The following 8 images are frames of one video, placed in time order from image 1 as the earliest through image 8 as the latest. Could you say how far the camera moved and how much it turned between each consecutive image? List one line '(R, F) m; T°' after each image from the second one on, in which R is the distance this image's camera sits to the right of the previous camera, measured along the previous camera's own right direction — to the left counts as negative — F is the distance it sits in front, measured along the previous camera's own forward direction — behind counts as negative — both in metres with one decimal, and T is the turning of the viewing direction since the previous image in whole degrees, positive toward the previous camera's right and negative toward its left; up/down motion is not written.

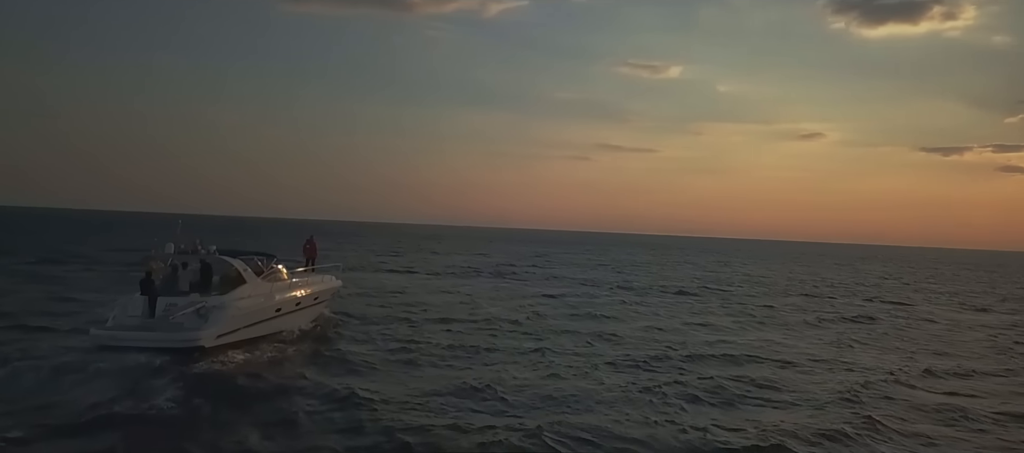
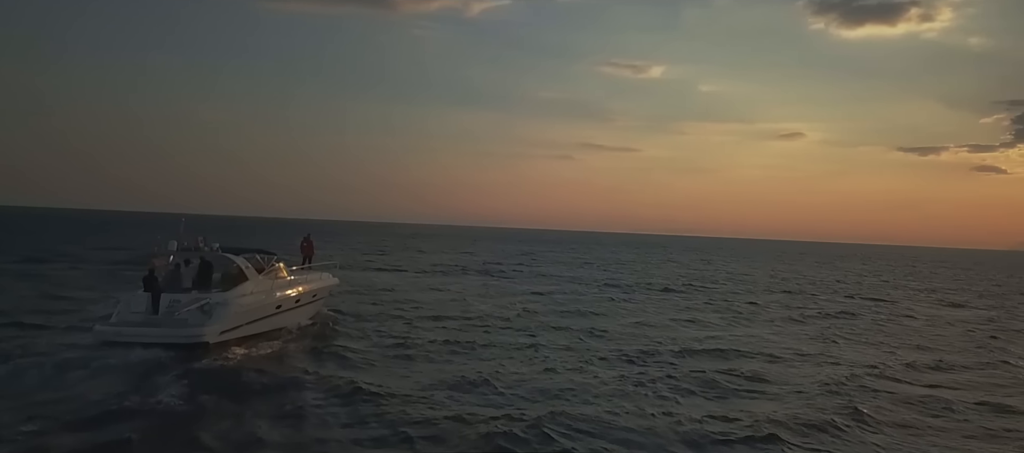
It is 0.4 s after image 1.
(+4.9, -0.5) m; -12°
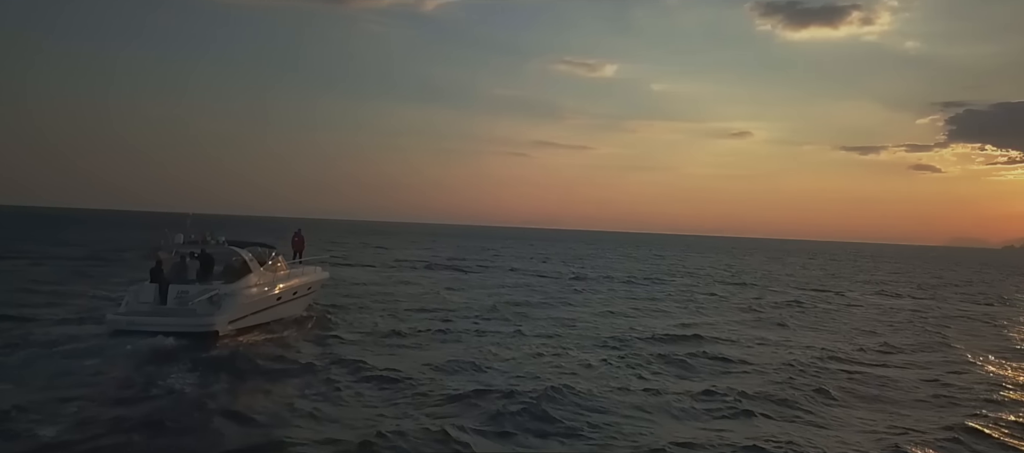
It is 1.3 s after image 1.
(-1.0, -1.1) m; +4°
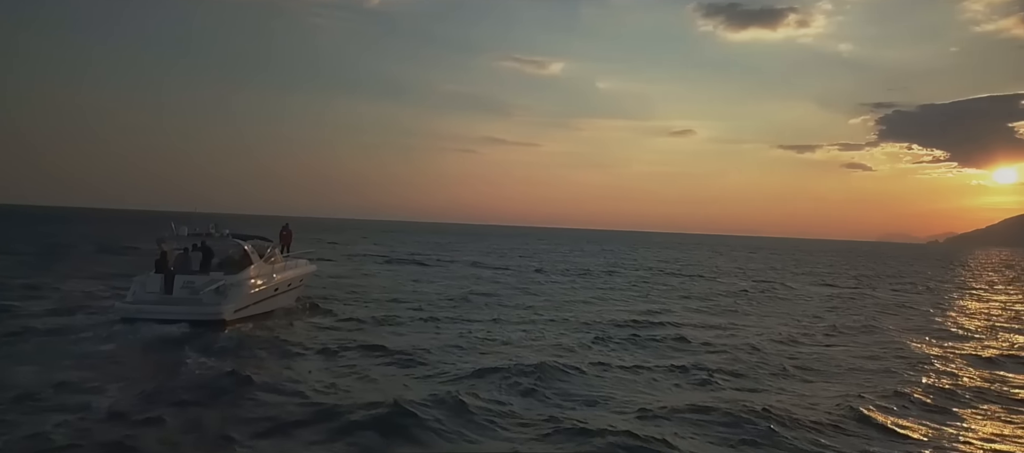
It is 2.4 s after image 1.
(-1.2, -1.4) m; +4°
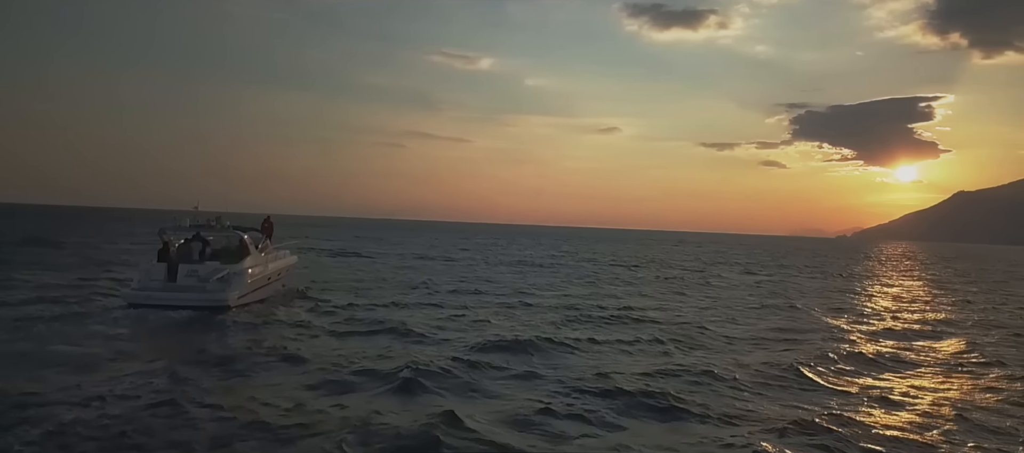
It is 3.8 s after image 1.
(-1.6, -1.7) m; +6°
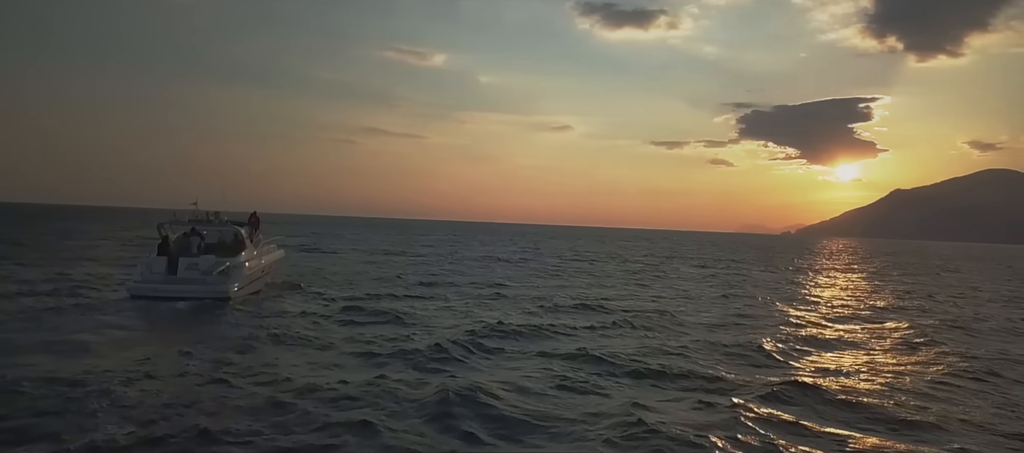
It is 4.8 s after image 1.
(-1.0, -1.2) m; +4°
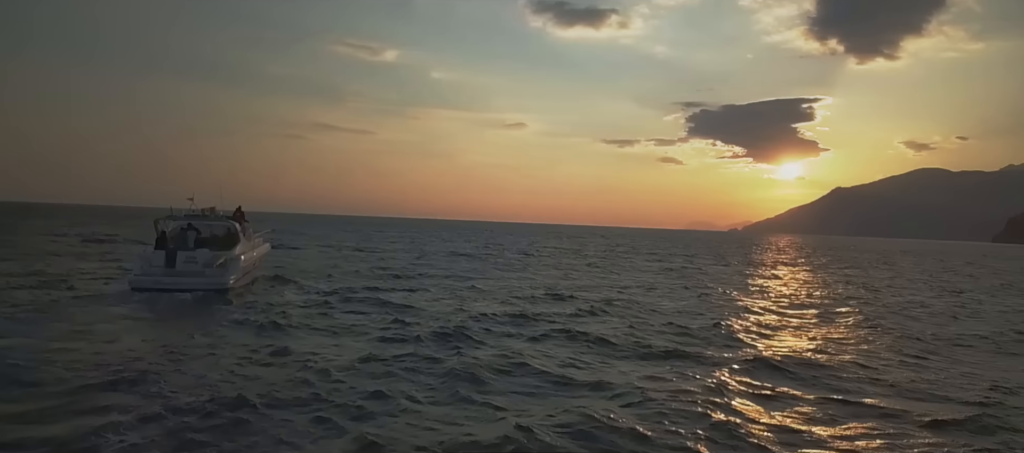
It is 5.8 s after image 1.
(-1.0, -1.3) m; +4°
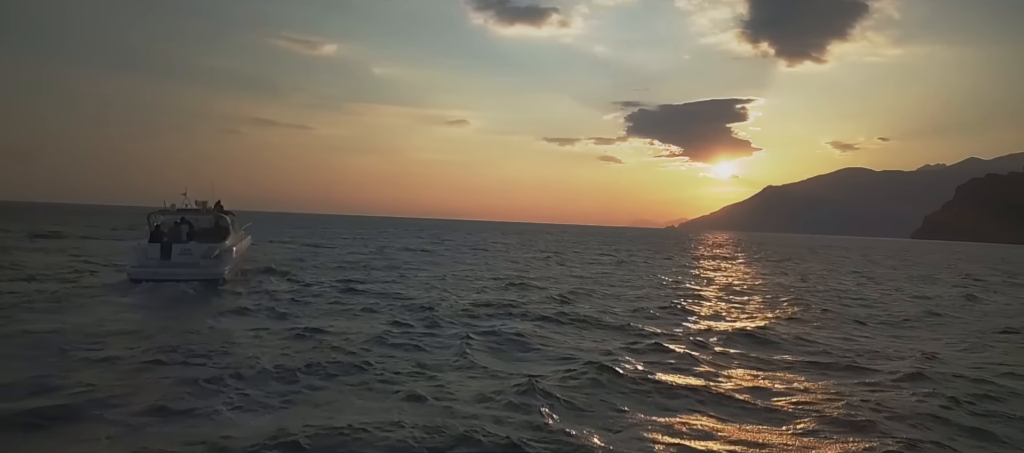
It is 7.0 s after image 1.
(-1.3, -1.6) m; +5°
